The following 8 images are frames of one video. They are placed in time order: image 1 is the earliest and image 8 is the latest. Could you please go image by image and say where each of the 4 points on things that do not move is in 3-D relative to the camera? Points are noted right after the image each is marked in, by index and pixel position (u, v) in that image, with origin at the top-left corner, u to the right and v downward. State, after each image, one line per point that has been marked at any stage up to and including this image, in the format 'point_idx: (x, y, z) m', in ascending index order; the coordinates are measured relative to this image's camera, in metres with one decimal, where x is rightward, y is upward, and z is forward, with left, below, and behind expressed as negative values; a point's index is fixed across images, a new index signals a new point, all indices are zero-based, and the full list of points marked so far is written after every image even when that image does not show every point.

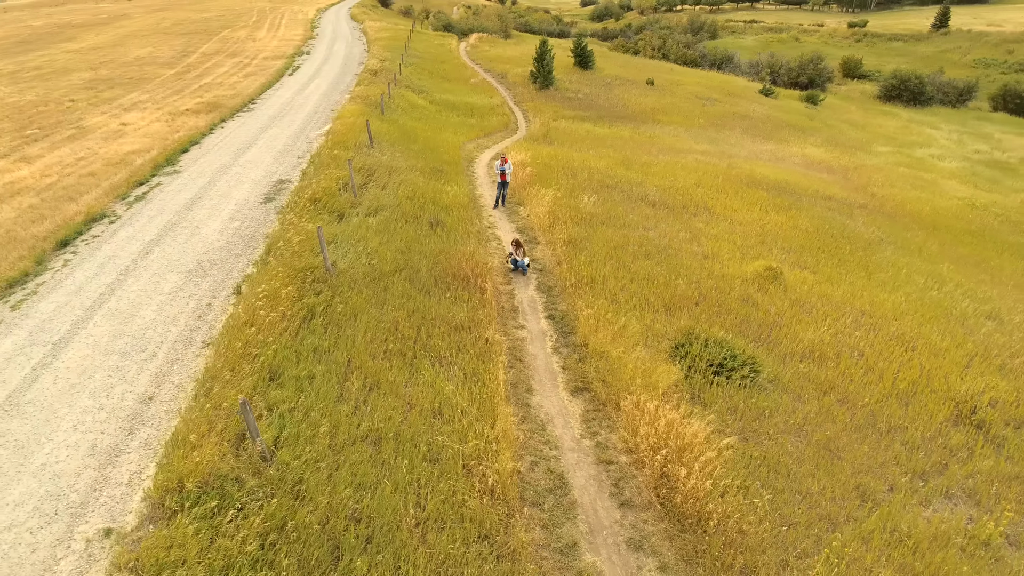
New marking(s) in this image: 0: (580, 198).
0: (+2.0, +2.7, +17.9) m
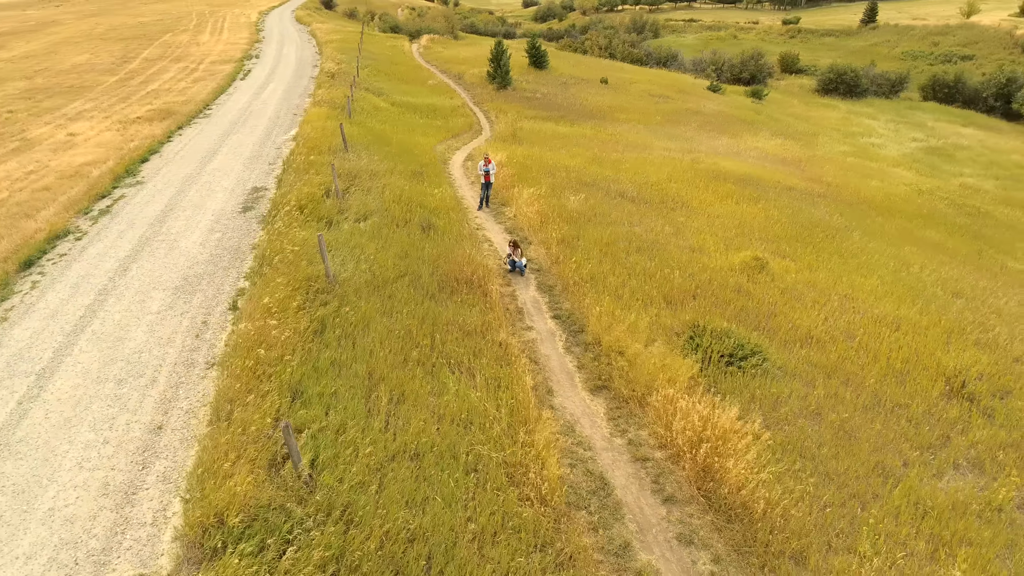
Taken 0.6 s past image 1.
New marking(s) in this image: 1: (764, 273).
0: (+1.5, +2.7, +17.8) m
1: (+6.5, +0.4, +15.5) m
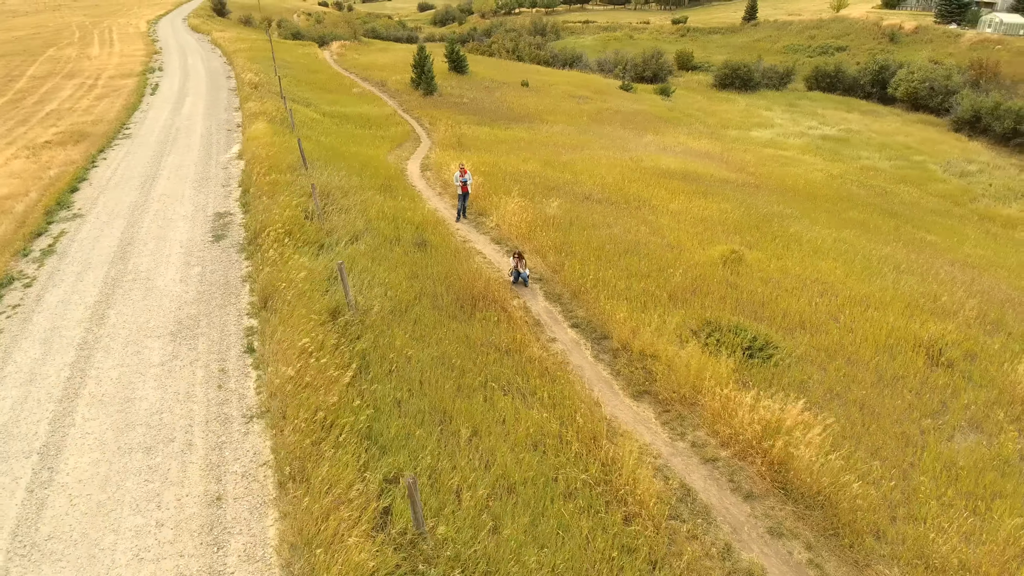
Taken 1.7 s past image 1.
0: (+0.8, +2.6, +17.7) m
1: (+6.3, +0.7, +16.2) m
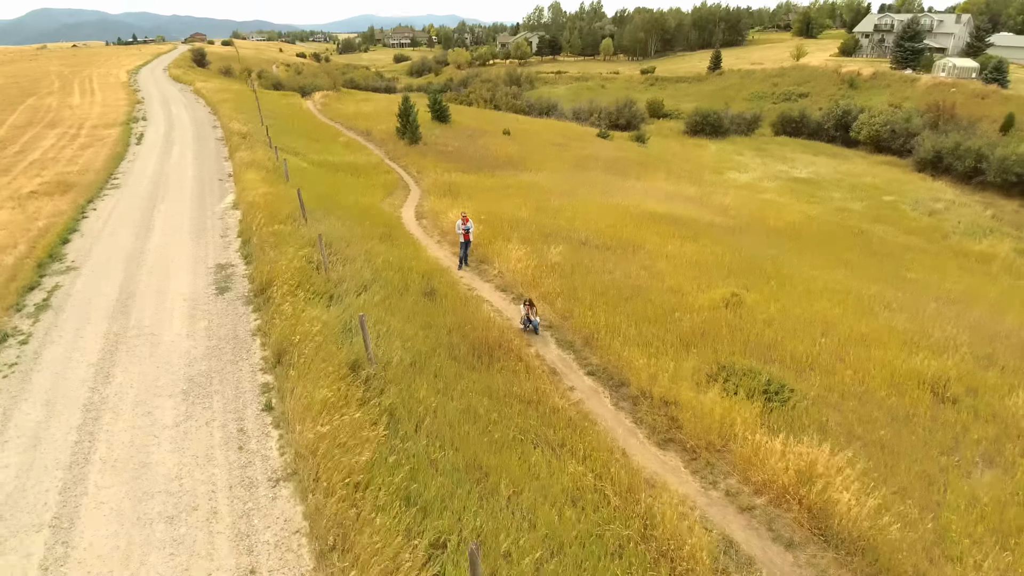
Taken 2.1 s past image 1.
0: (+0.8, +1.2, +17.7) m
1: (+6.4, -0.5, +16.4) m
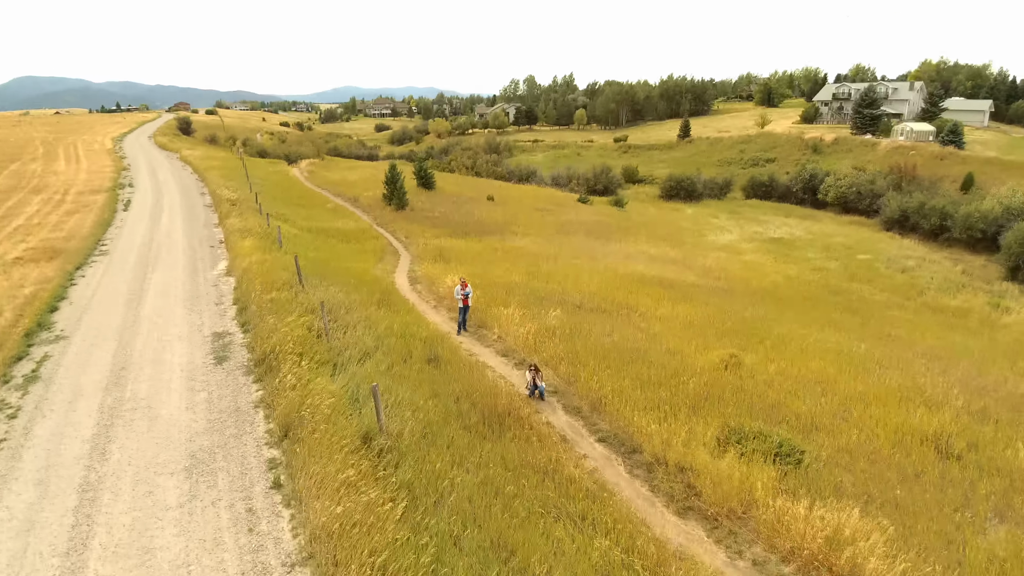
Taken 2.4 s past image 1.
0: (+0.7, -0.7, +17.7) m
1: (+6.4, -2.1, +16.5) m
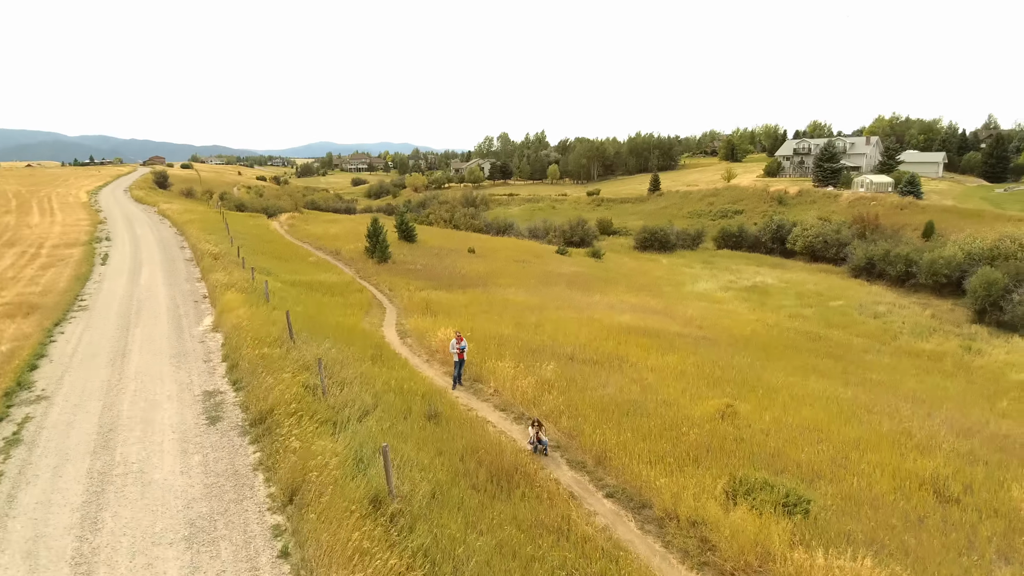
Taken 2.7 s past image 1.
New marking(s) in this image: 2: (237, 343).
0: (+0.5, -2.2, +17.6) m
1: (+6.3, -3.5, +16.5) m
2: (-7.1, -1.4, +15.5) m
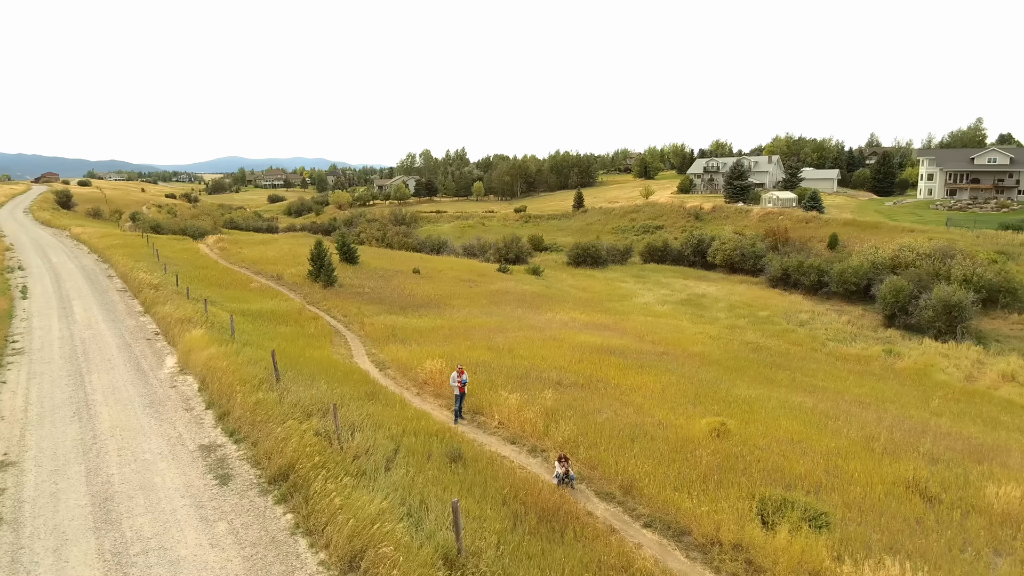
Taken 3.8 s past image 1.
0: (+0.4, -3.0, +17.4) m
1: (+6.2, -4.1, +17.1) m
2: (-6.9, -2.3, +14.1) m
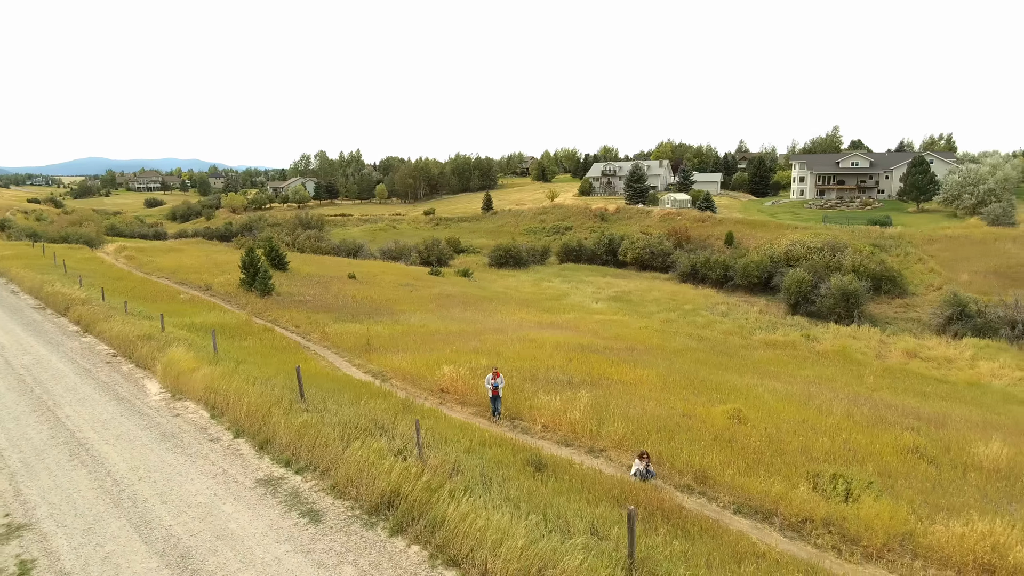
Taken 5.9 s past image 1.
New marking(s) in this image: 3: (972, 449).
0: (+1.1, -2.9, +16.7) m
1: (+6.9, -3.8, +17.6) m
2: (-5.4, -2.5, +12.2) m
3: (+13.3, -4.7, +17.3) m
